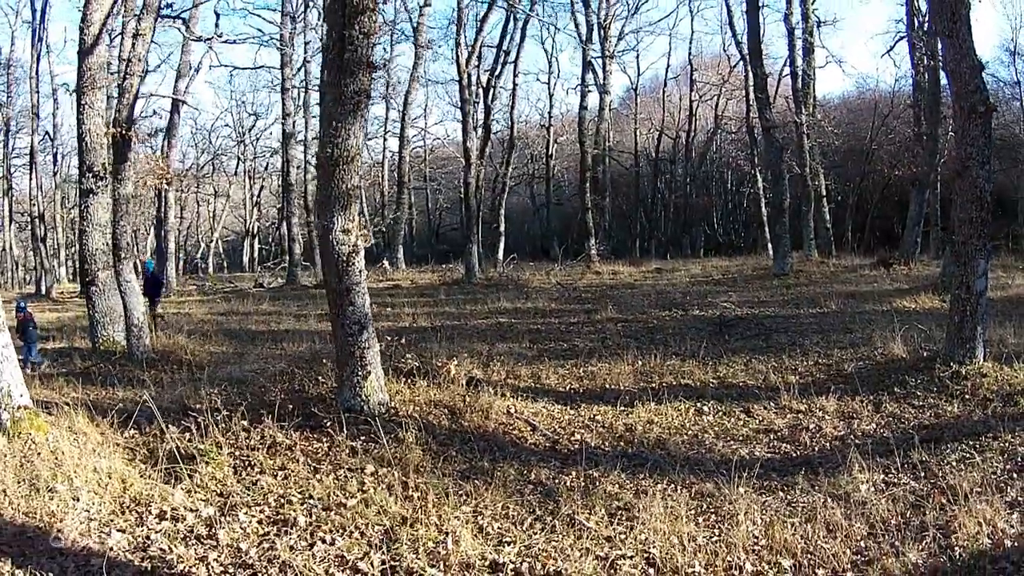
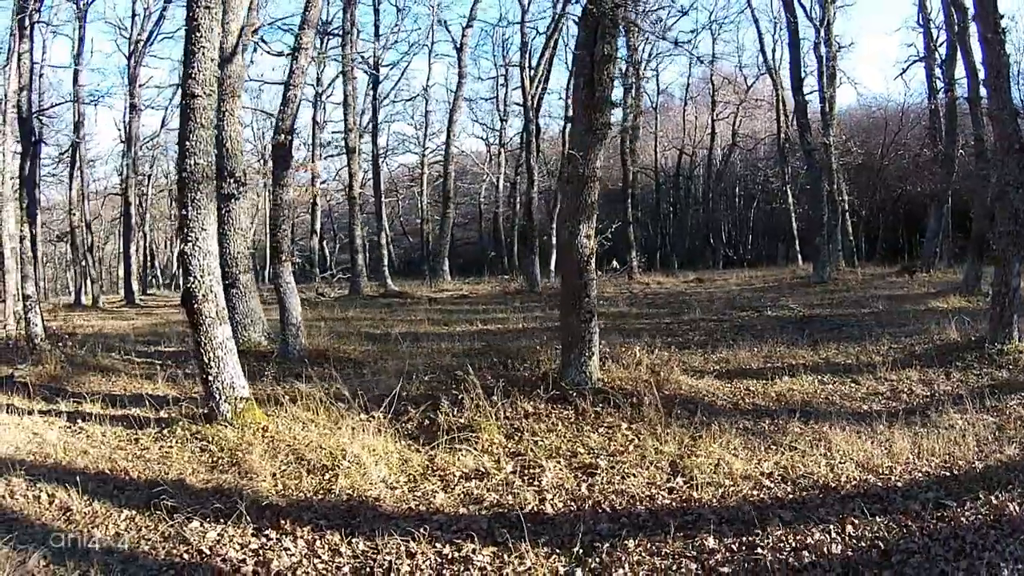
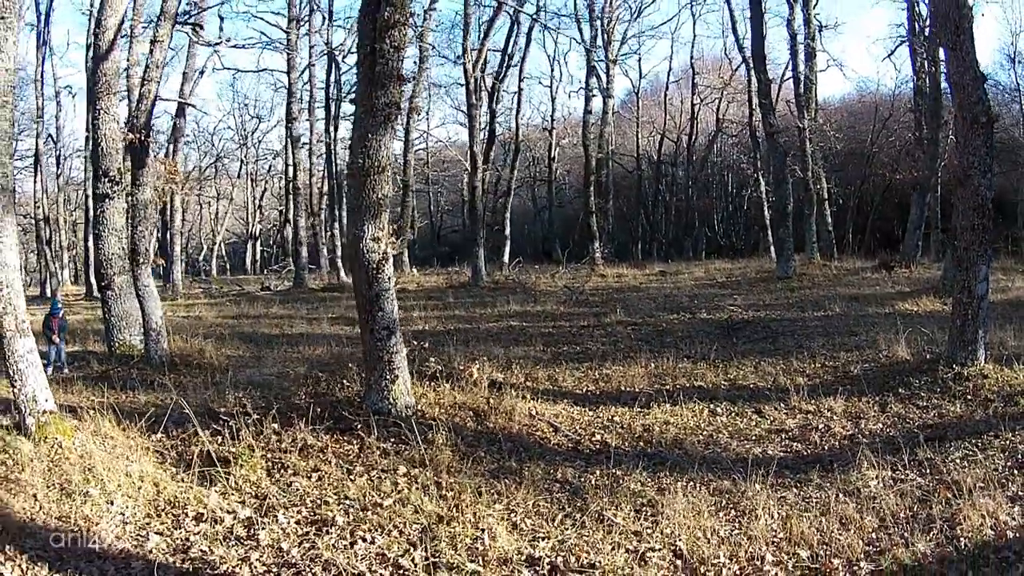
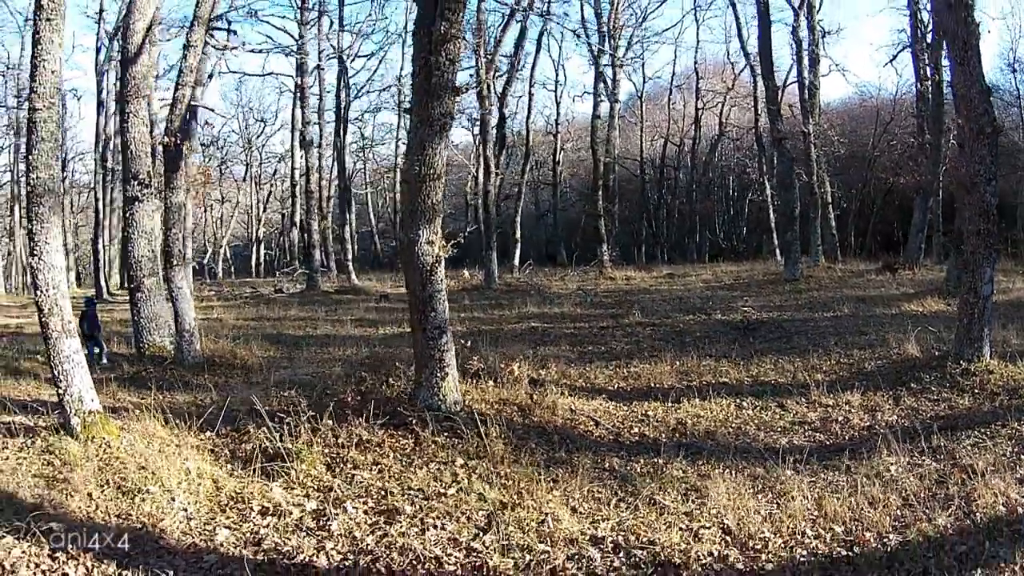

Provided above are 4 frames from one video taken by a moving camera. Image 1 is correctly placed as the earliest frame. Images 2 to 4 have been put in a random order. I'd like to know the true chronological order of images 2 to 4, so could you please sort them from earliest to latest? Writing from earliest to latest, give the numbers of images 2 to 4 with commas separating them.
3, 4, 2
